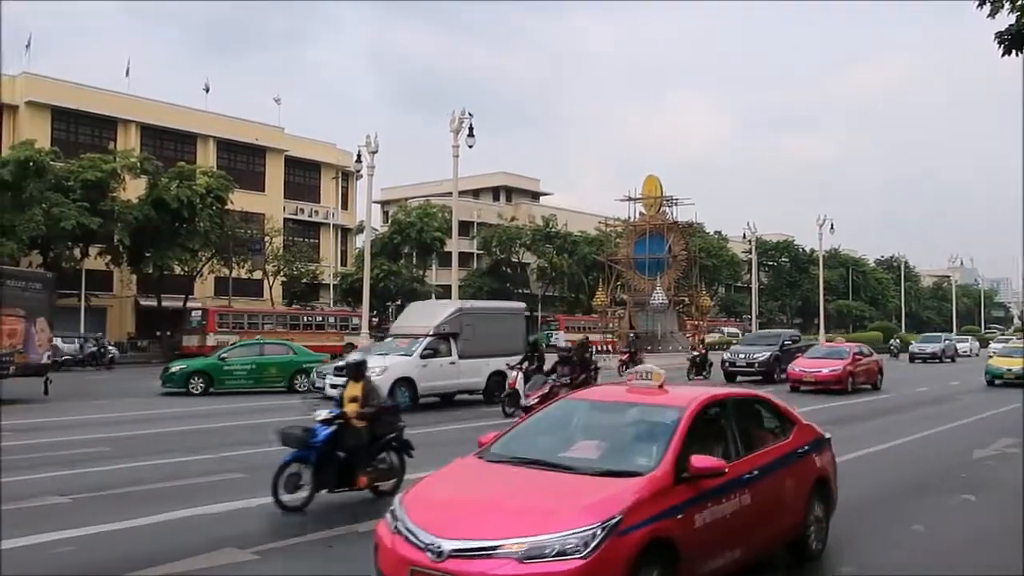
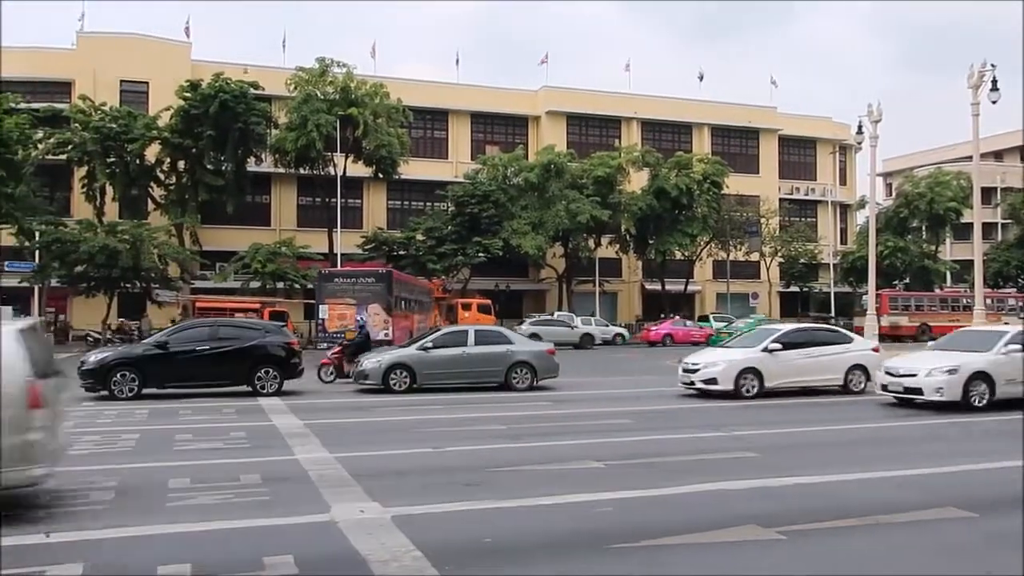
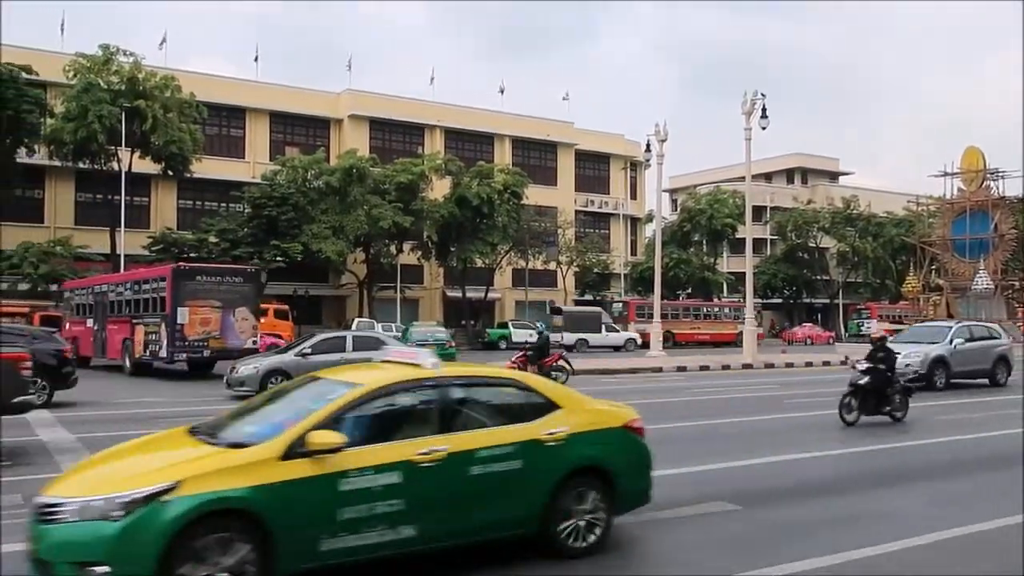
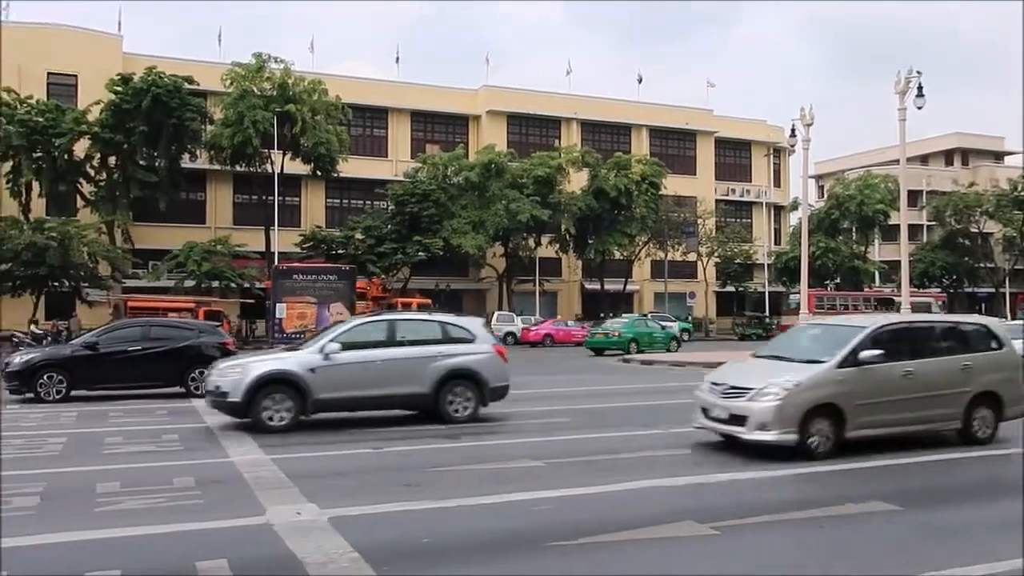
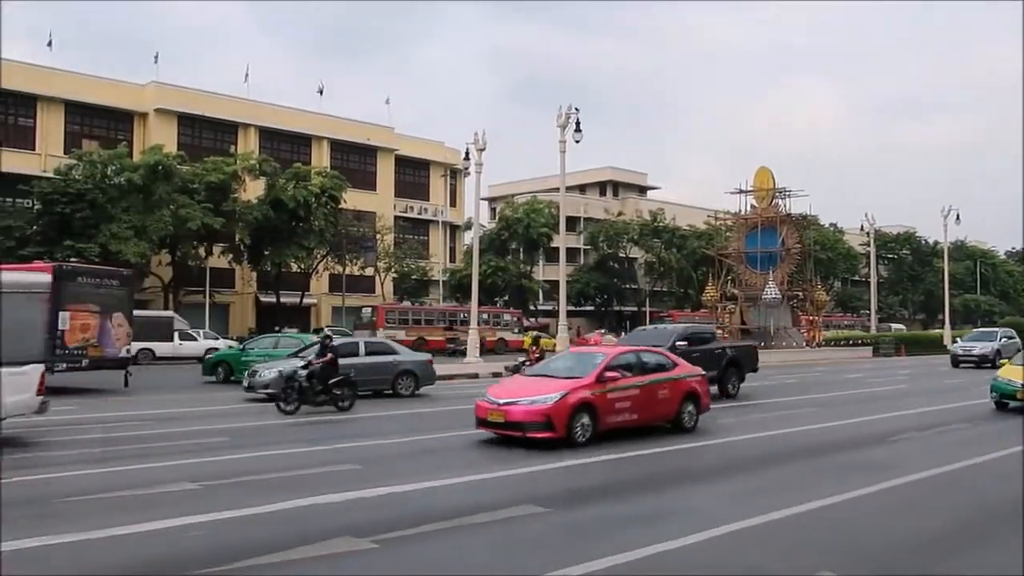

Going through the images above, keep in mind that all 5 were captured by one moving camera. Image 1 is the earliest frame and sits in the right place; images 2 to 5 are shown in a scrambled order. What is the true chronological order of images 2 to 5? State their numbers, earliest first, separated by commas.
5, 3, 4, 2
